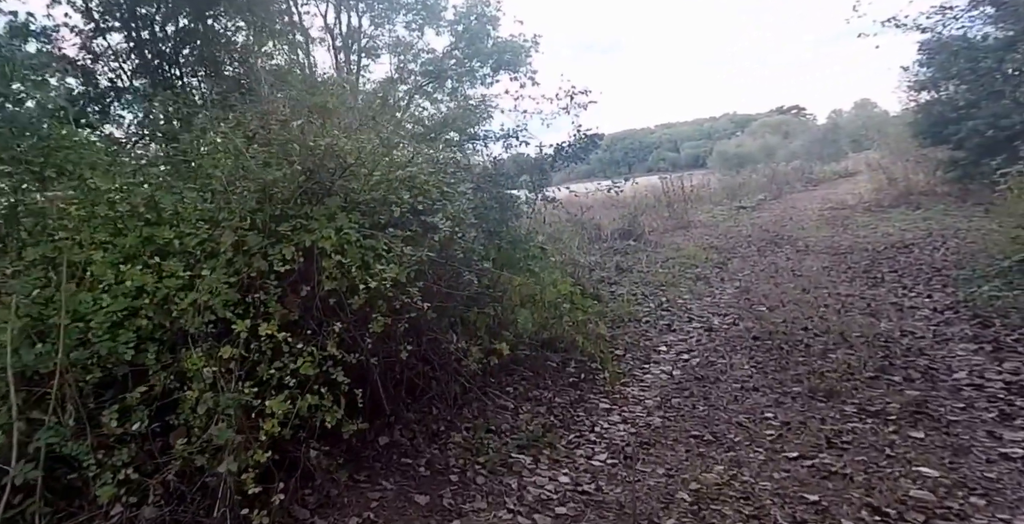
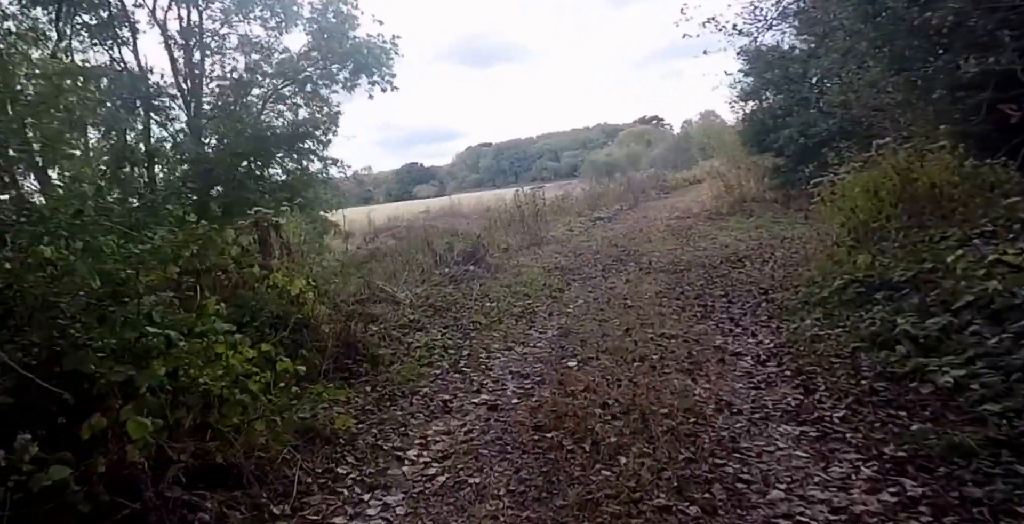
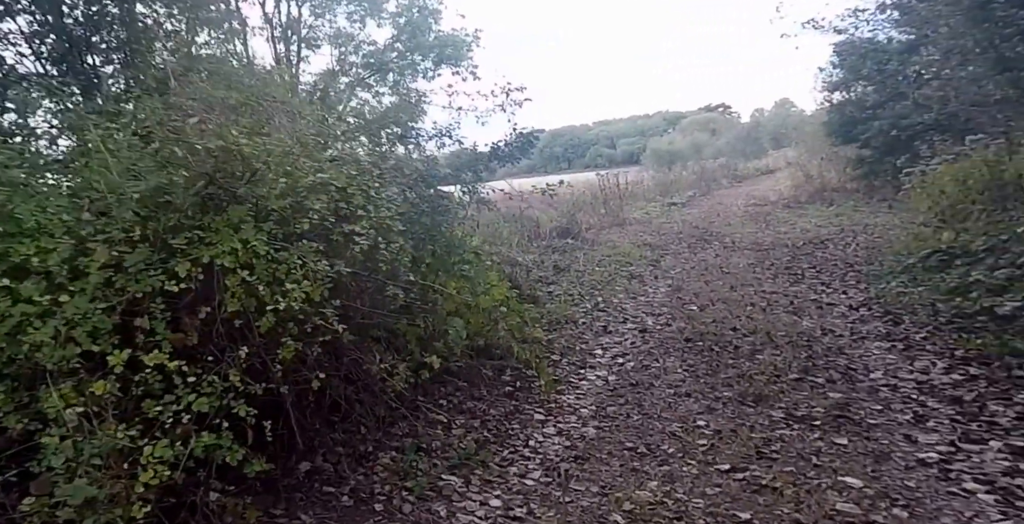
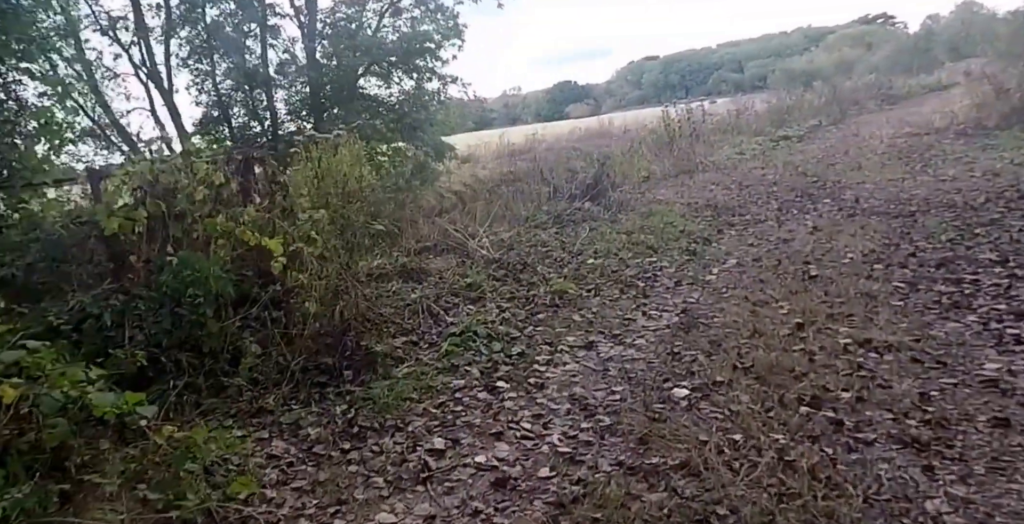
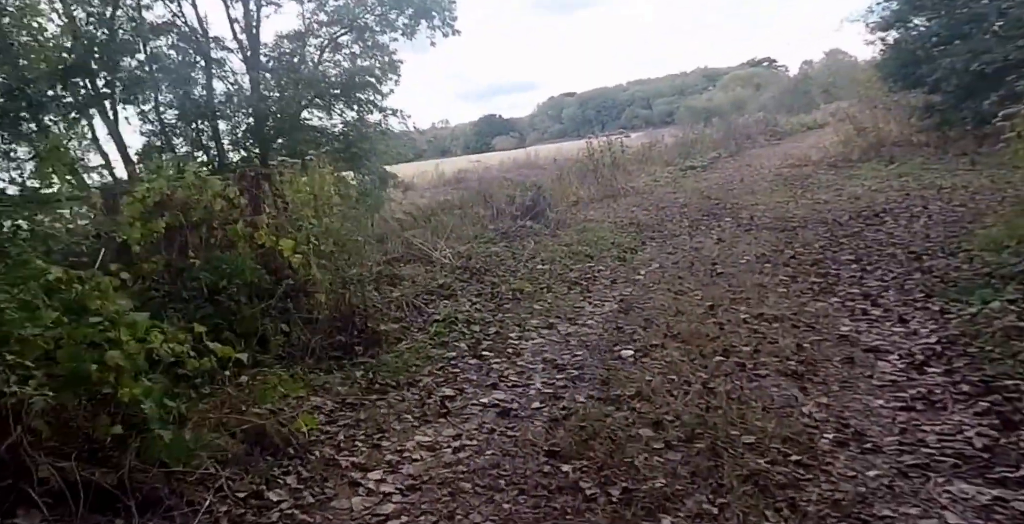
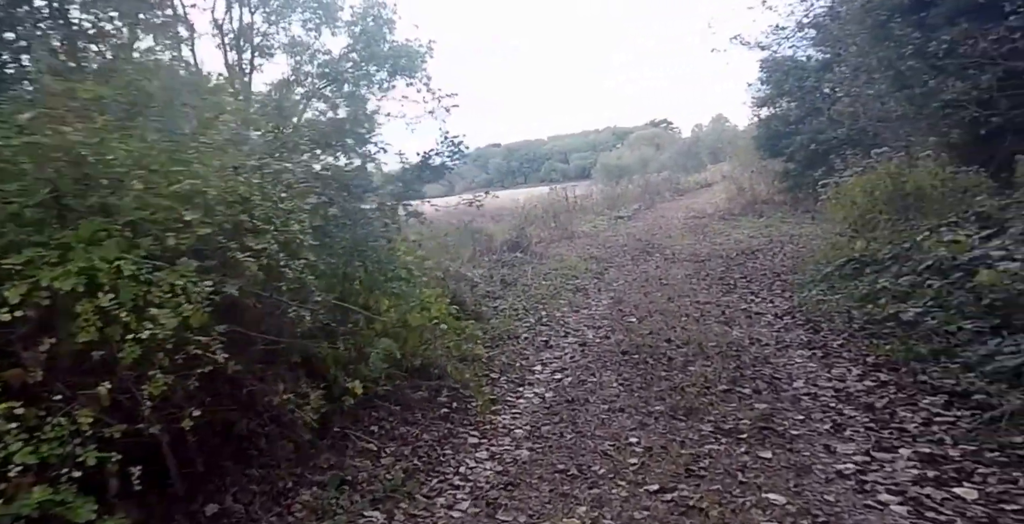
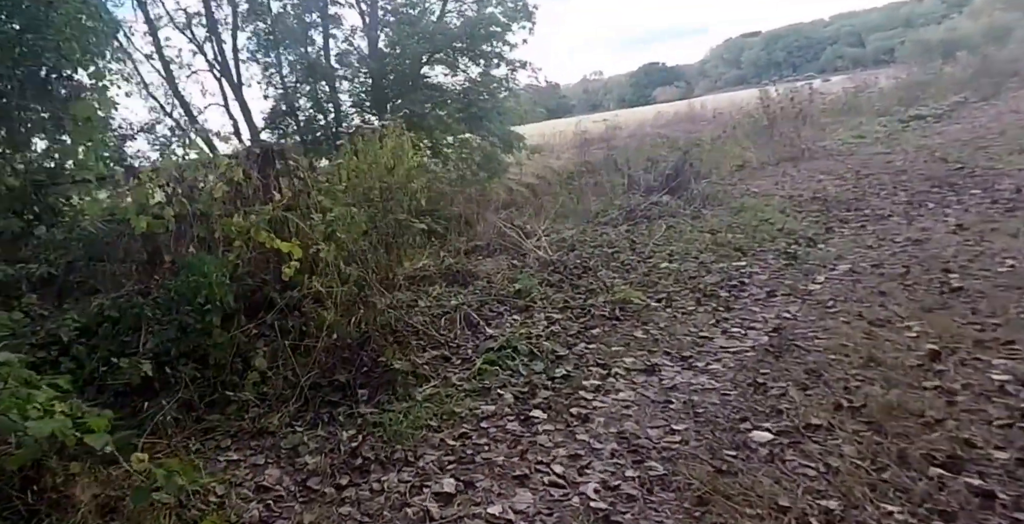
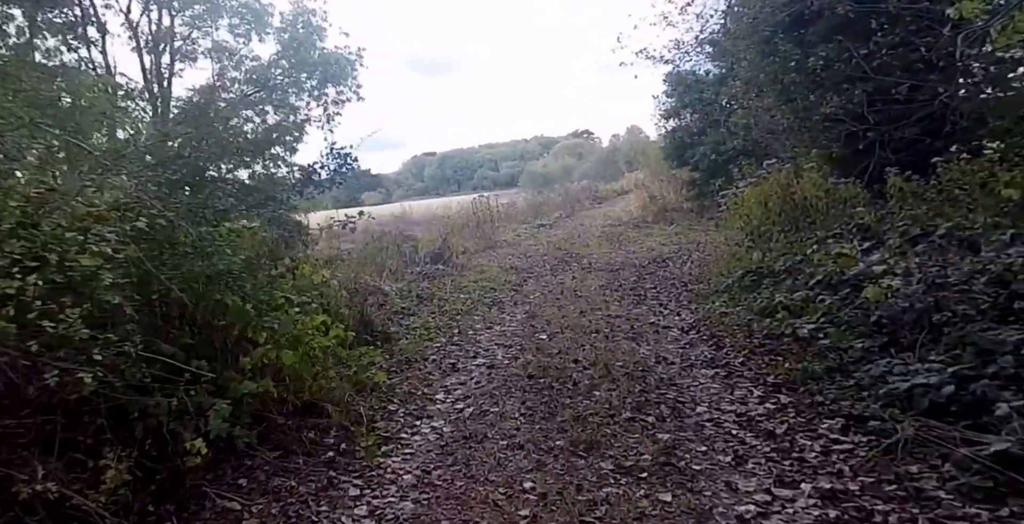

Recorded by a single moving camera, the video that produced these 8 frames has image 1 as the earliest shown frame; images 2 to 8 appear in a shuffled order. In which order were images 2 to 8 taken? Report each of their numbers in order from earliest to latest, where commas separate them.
3, 6, 8, 2, 5, 4, 7
